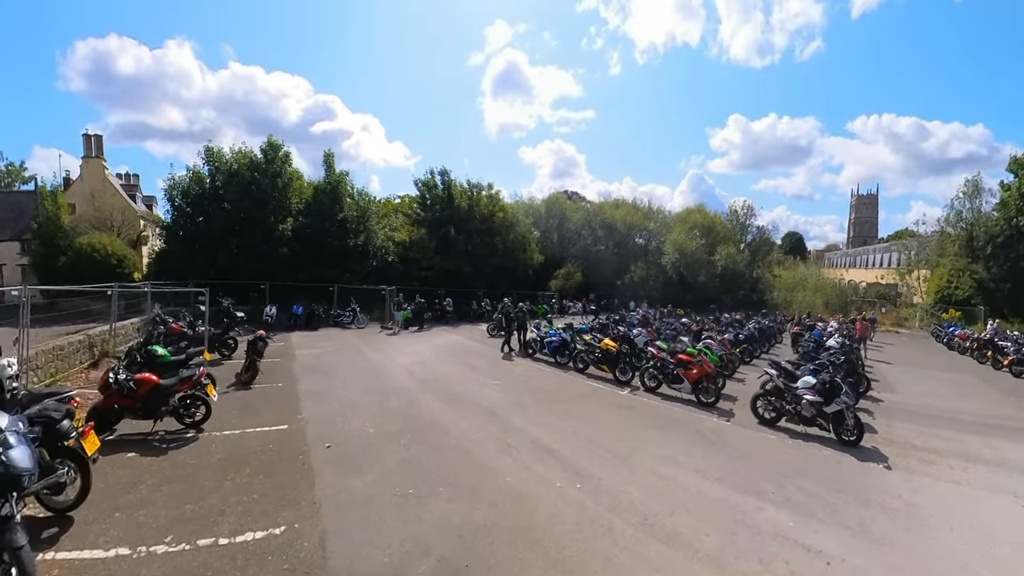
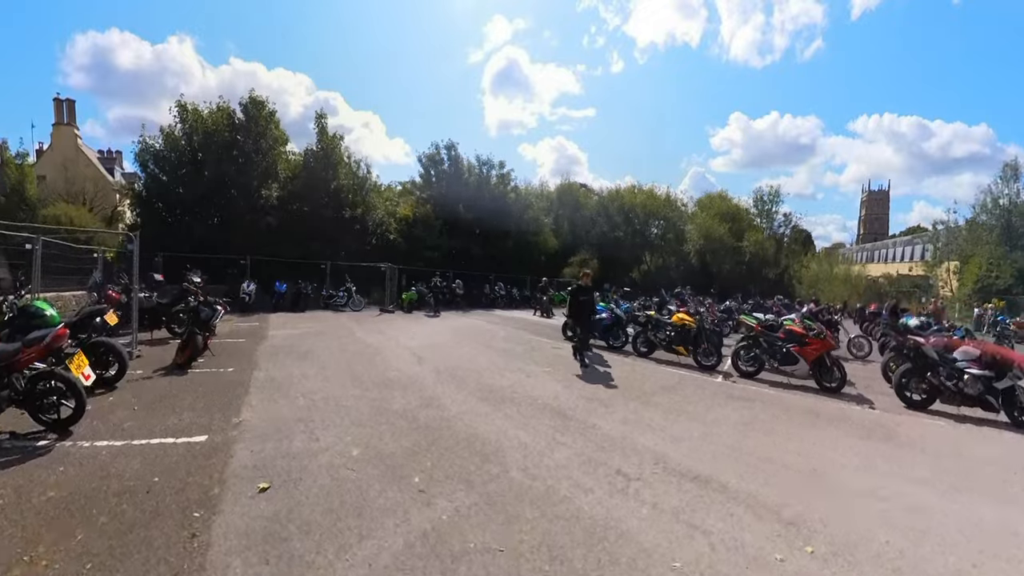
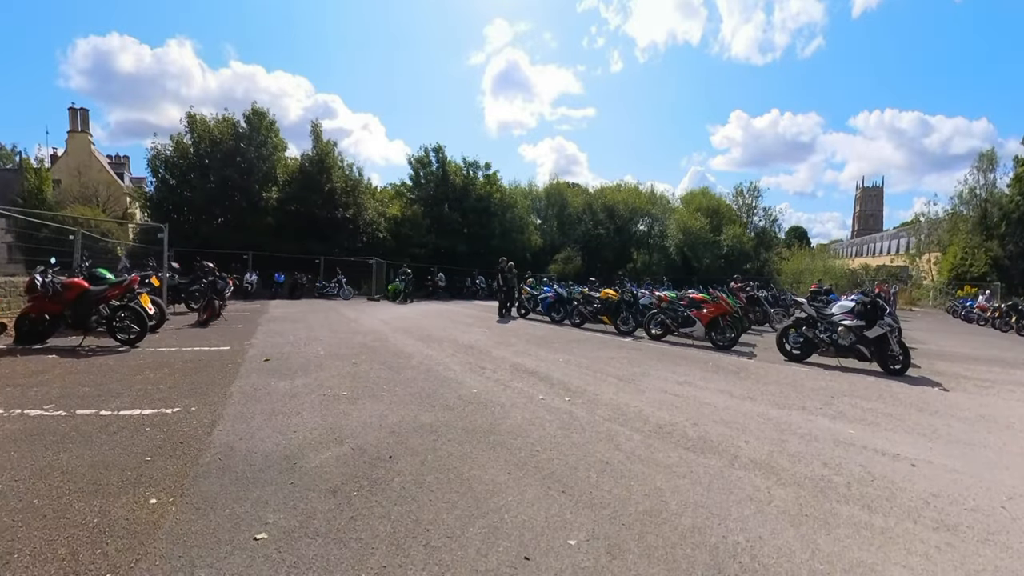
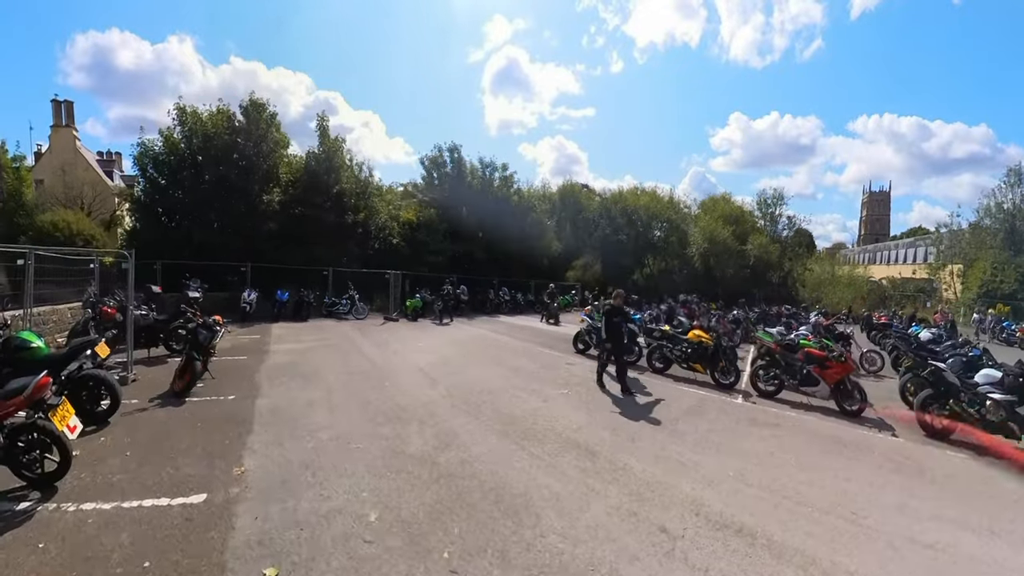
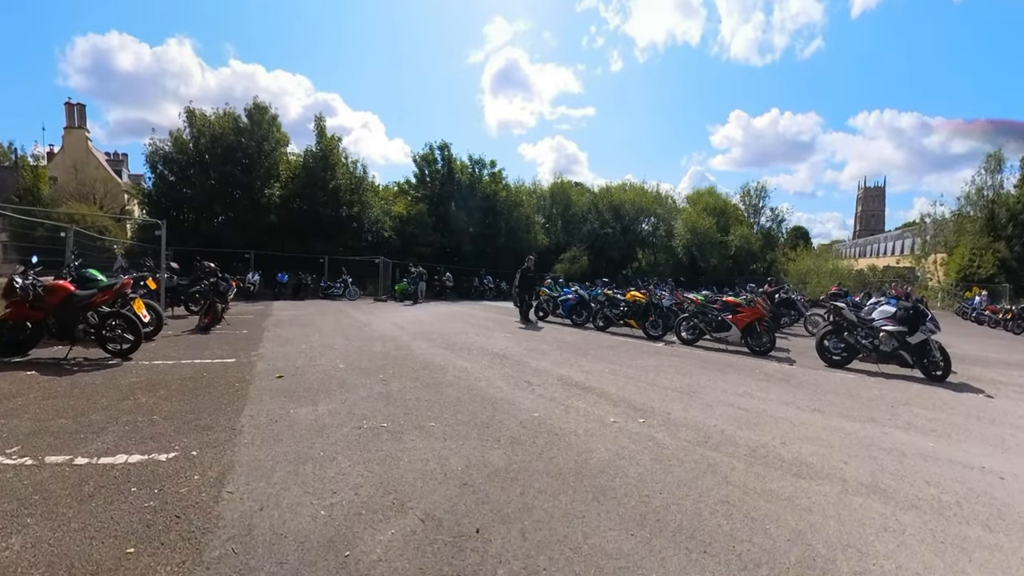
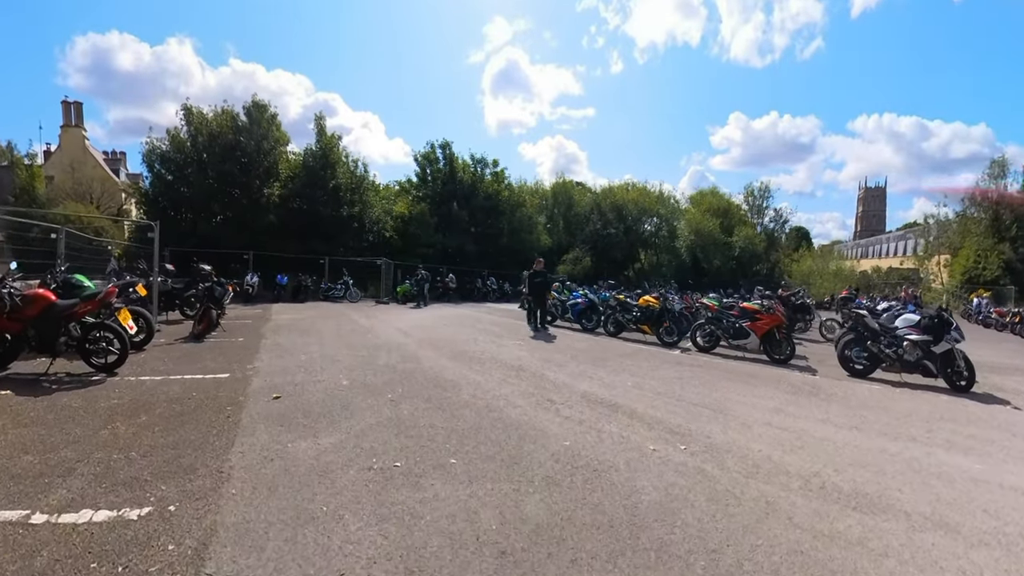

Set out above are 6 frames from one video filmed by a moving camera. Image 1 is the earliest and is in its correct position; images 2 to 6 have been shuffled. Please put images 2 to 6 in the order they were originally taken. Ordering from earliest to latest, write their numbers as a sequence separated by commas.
3, 5, 6, 2, 4
